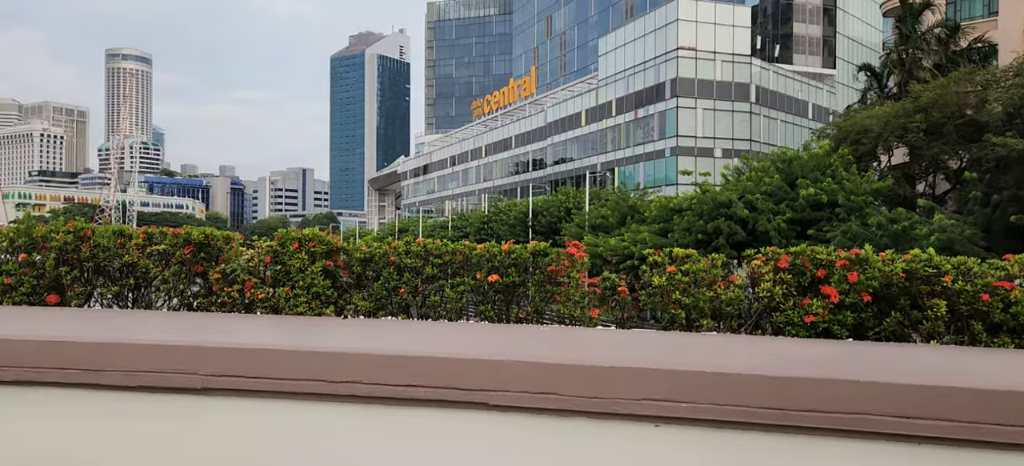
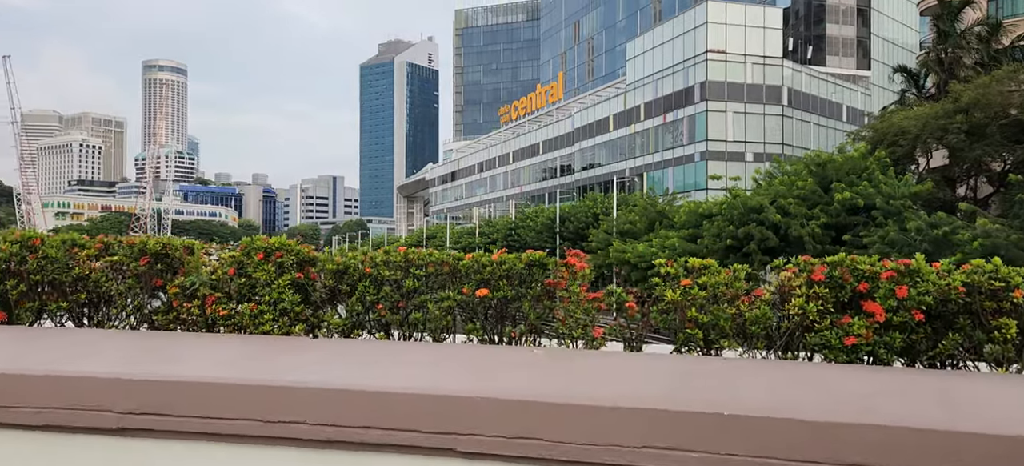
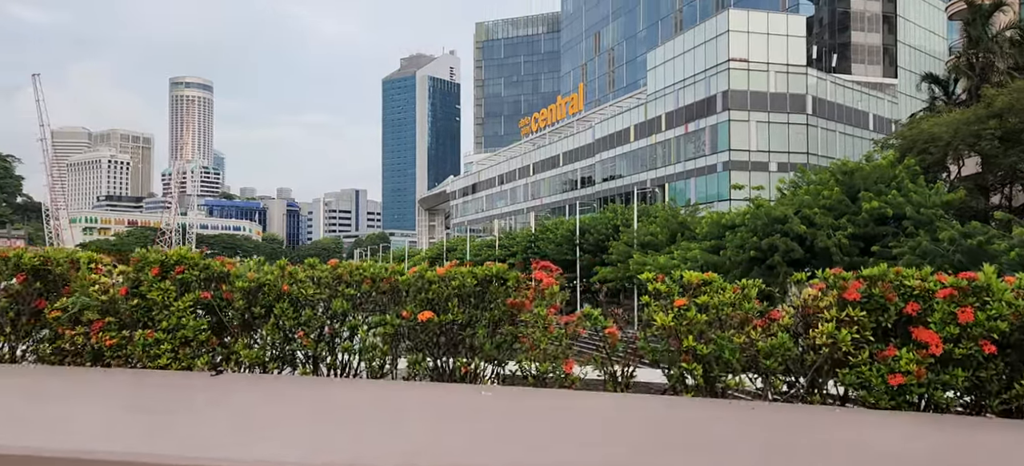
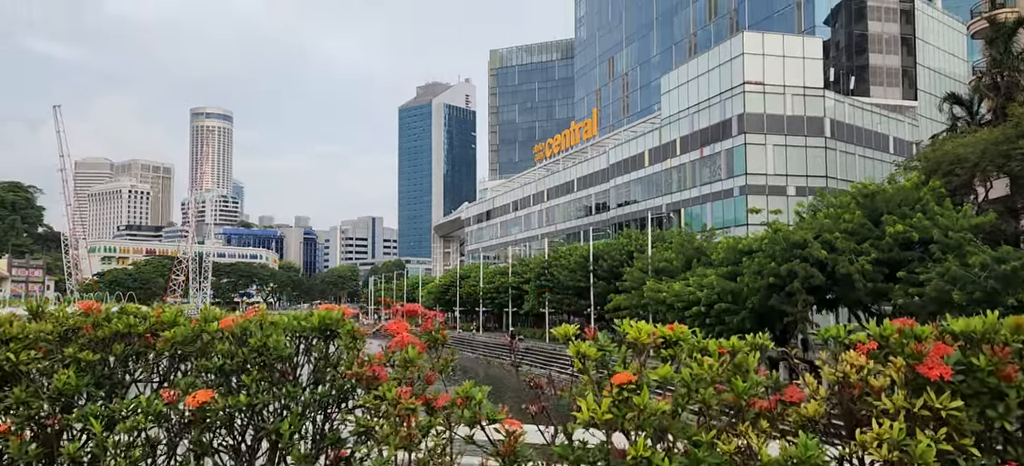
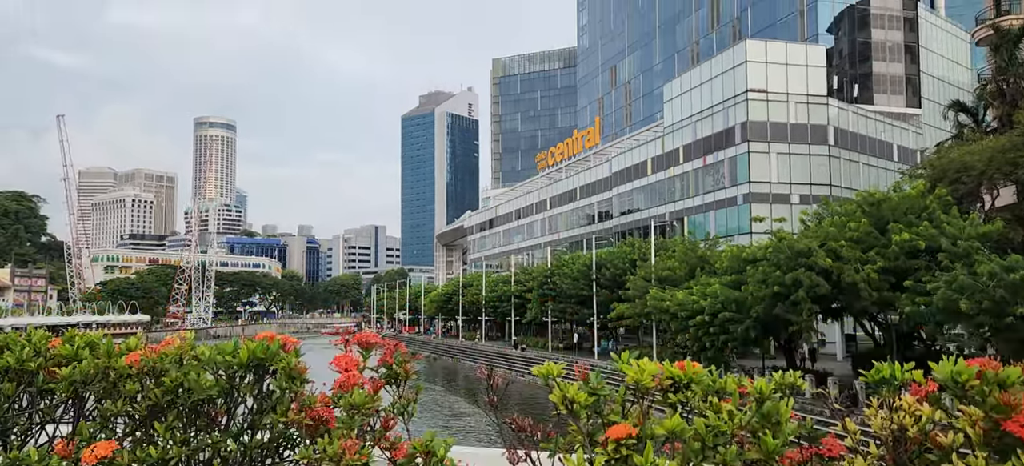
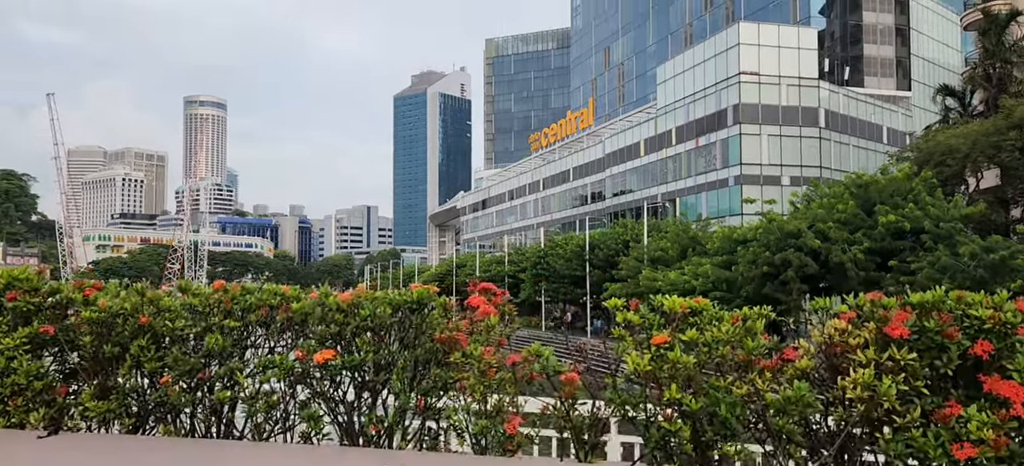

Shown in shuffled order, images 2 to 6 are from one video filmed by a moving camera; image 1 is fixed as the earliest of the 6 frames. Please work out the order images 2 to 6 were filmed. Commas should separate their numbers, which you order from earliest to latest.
2, 3, 6, 4, 5
